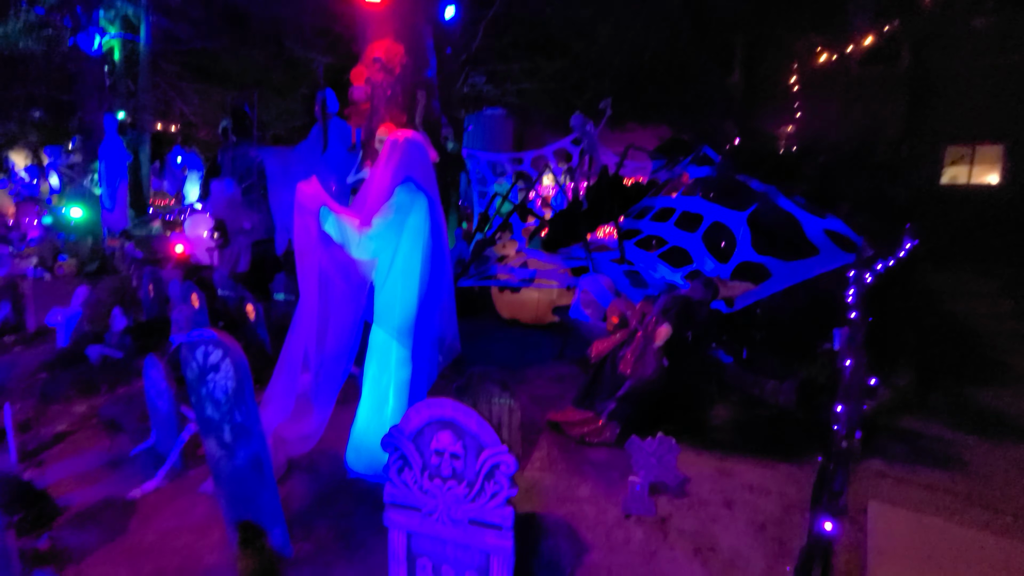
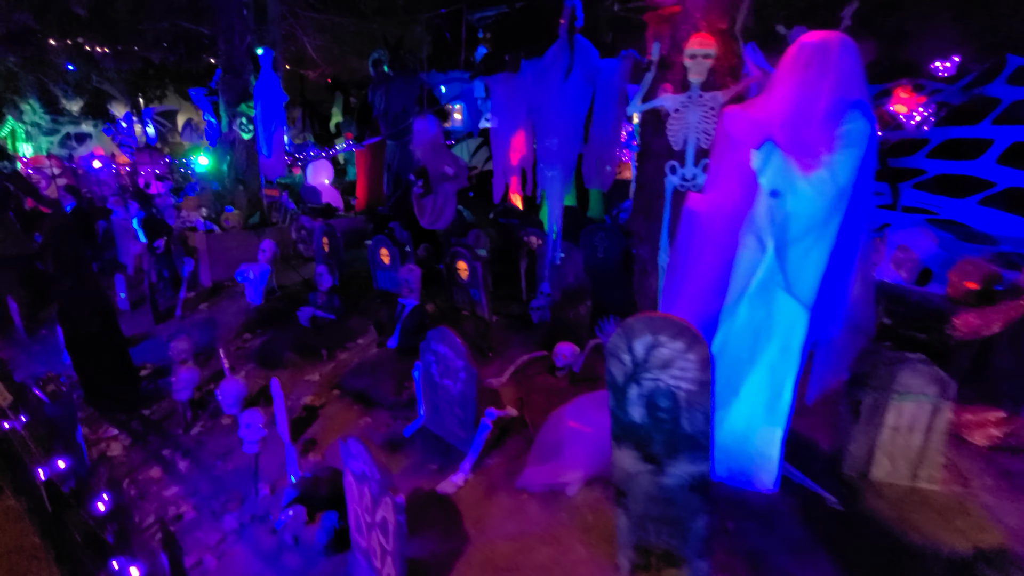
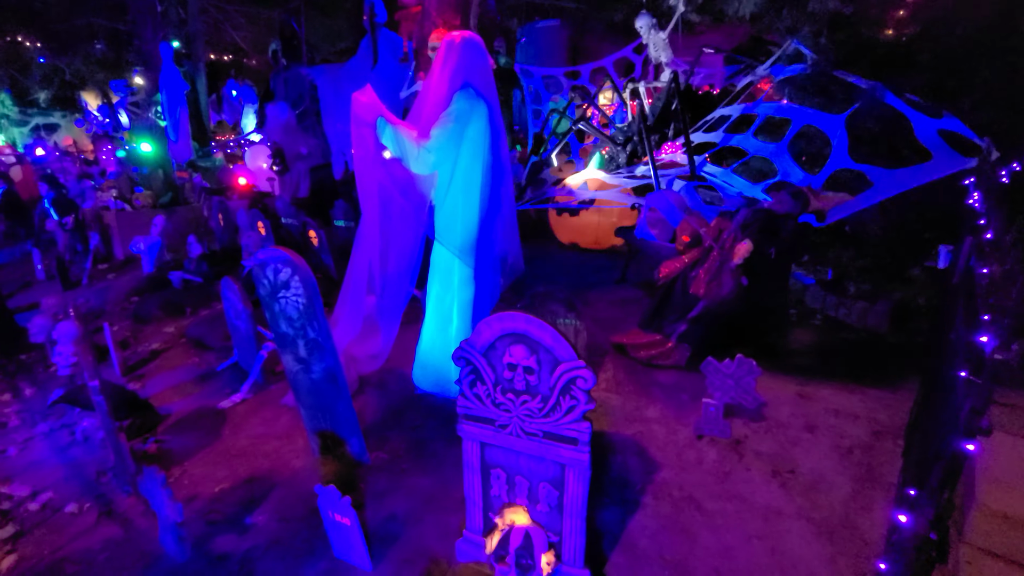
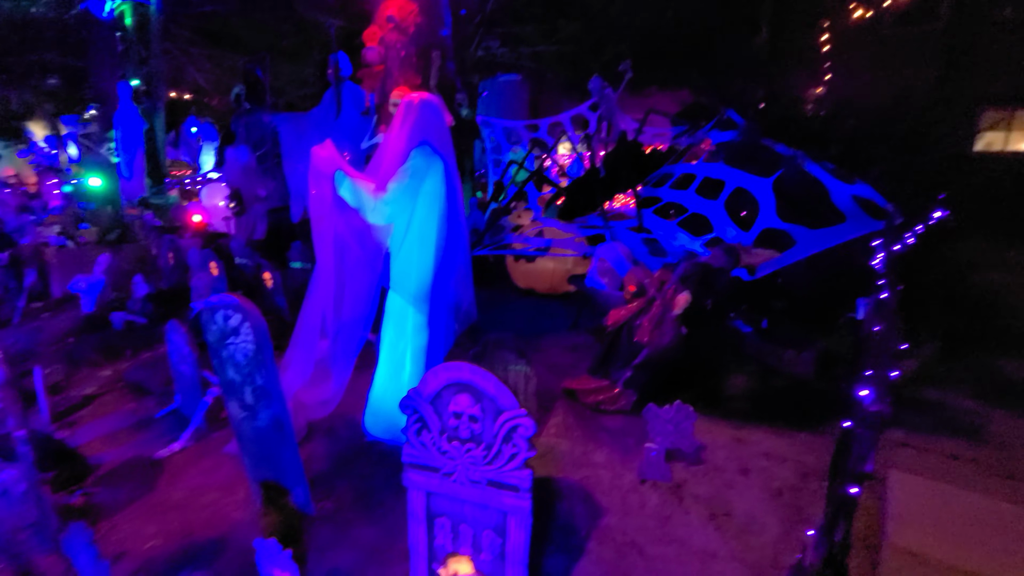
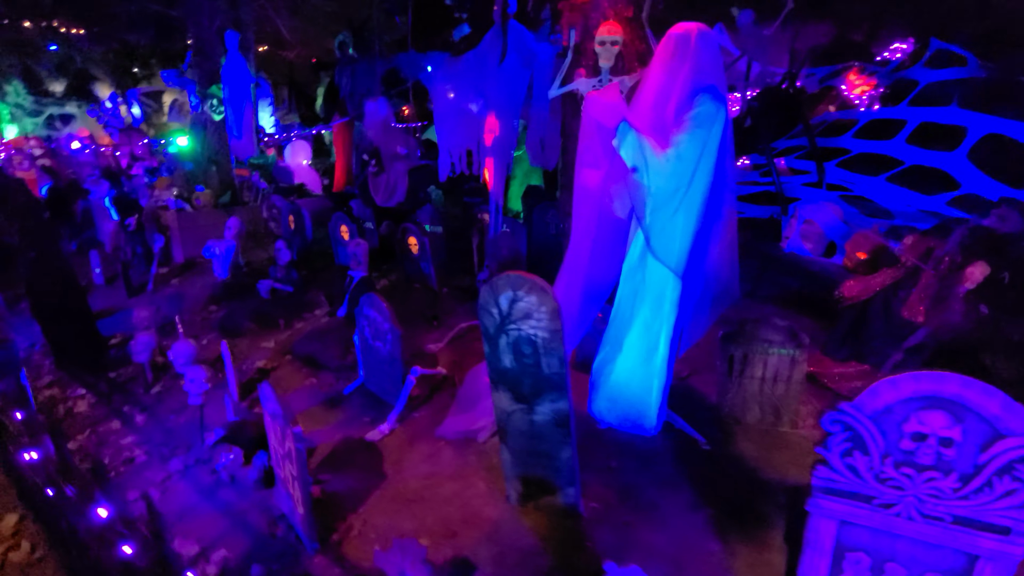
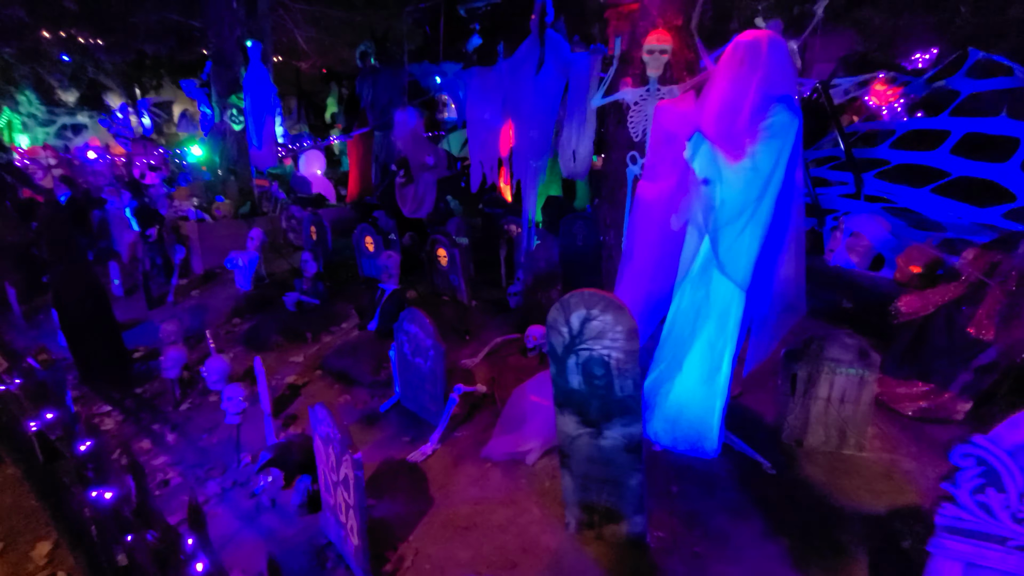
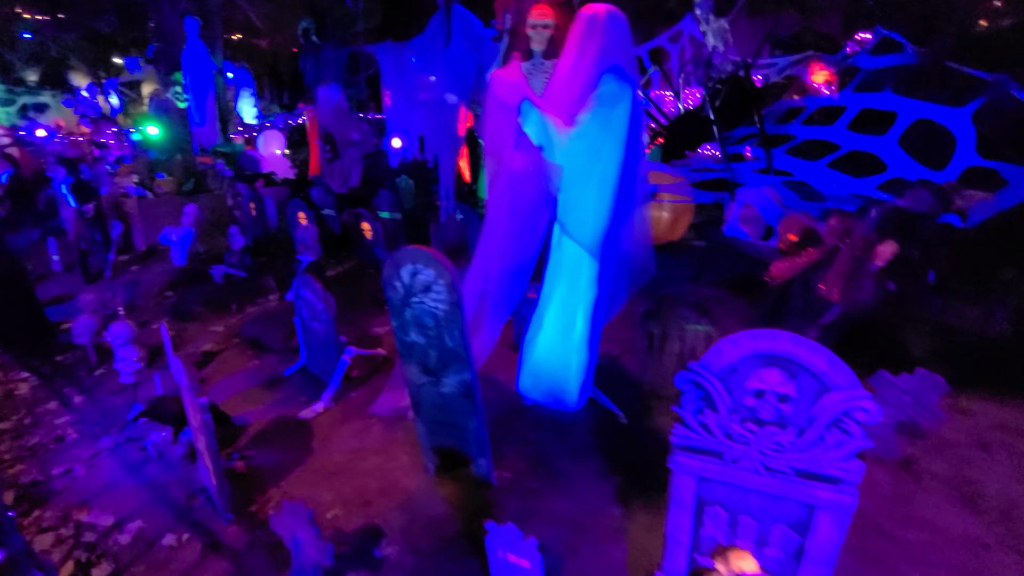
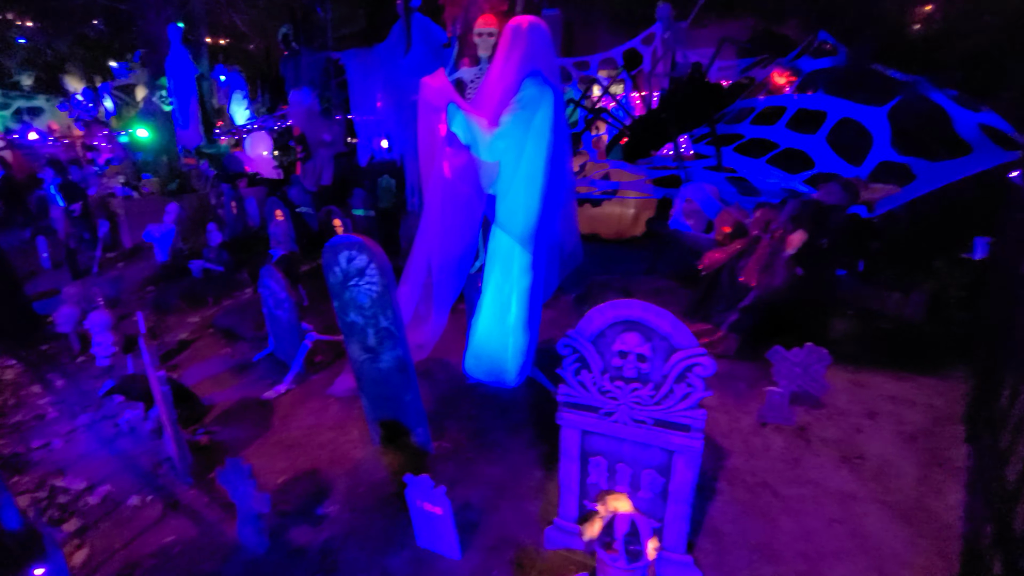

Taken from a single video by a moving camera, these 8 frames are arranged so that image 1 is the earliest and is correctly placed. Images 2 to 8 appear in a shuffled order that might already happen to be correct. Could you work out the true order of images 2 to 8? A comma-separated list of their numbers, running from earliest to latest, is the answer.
4, 3, 8, 7, 5, 6, 2
